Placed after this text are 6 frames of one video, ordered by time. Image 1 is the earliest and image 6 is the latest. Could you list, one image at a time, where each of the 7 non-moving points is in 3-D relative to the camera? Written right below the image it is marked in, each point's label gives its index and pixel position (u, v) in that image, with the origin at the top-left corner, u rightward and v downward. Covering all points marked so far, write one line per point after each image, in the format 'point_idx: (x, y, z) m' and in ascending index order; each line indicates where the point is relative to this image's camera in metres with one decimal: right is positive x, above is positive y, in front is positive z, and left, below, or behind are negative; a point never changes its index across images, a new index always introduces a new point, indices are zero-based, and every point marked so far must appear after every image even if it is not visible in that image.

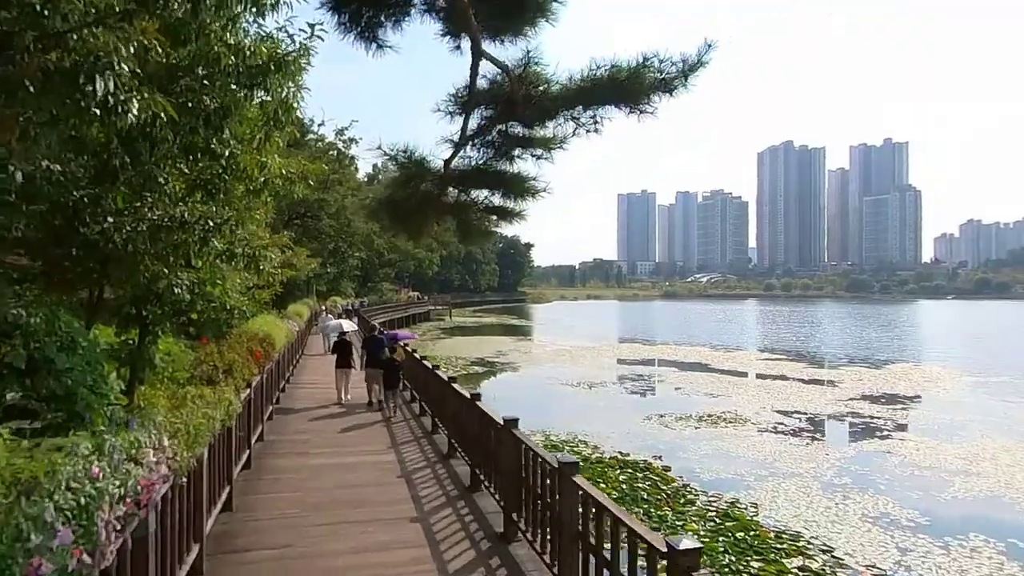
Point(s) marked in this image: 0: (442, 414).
0: (-1.0, -2.1, +9.5) m
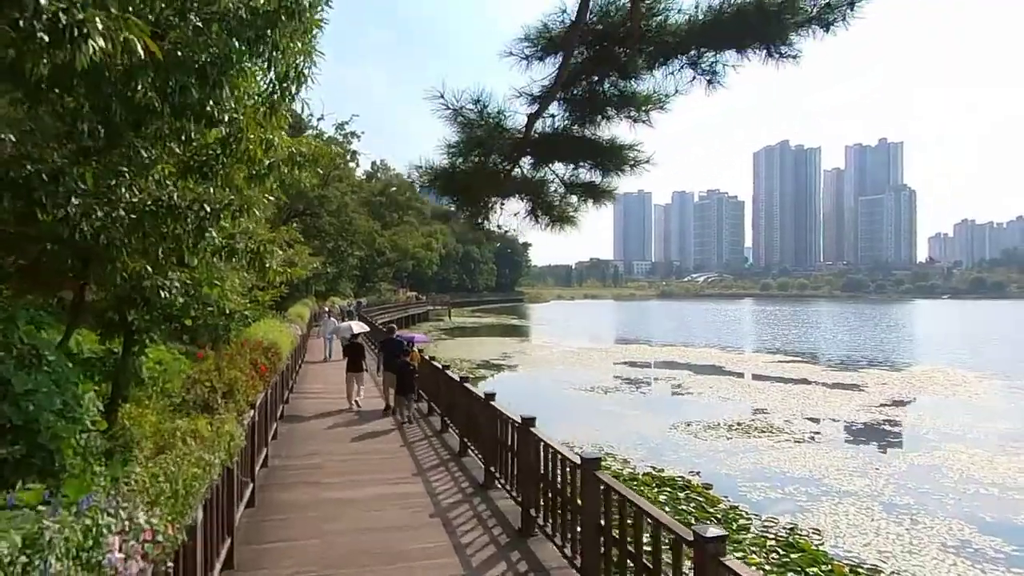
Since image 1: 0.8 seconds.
0: (-0.5, -2.1, +8.5) m
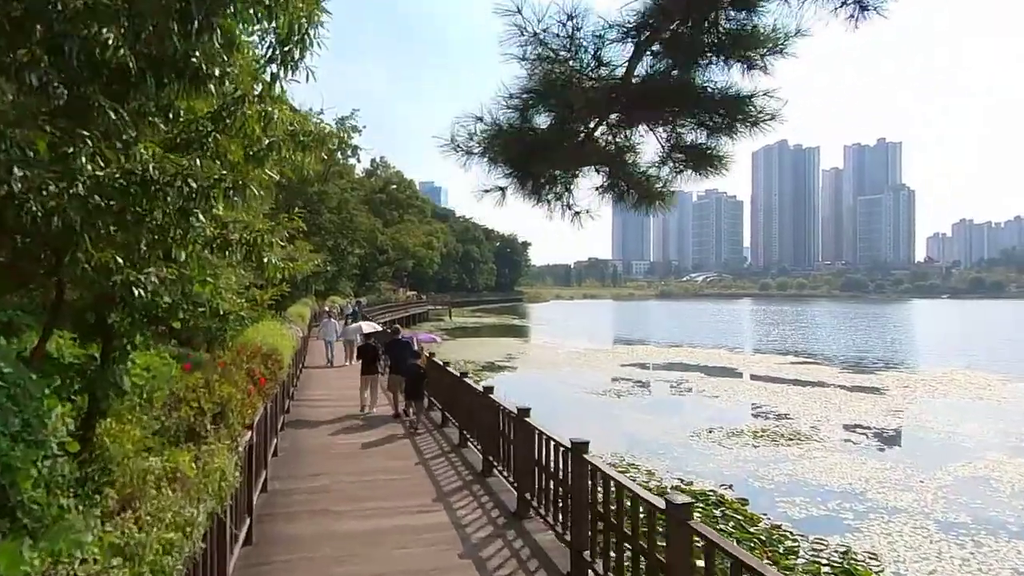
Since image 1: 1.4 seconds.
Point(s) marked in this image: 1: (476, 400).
0: (-0.2, -2.1, +7.7) m
1: (-0.6, -1.7, +8.8) m
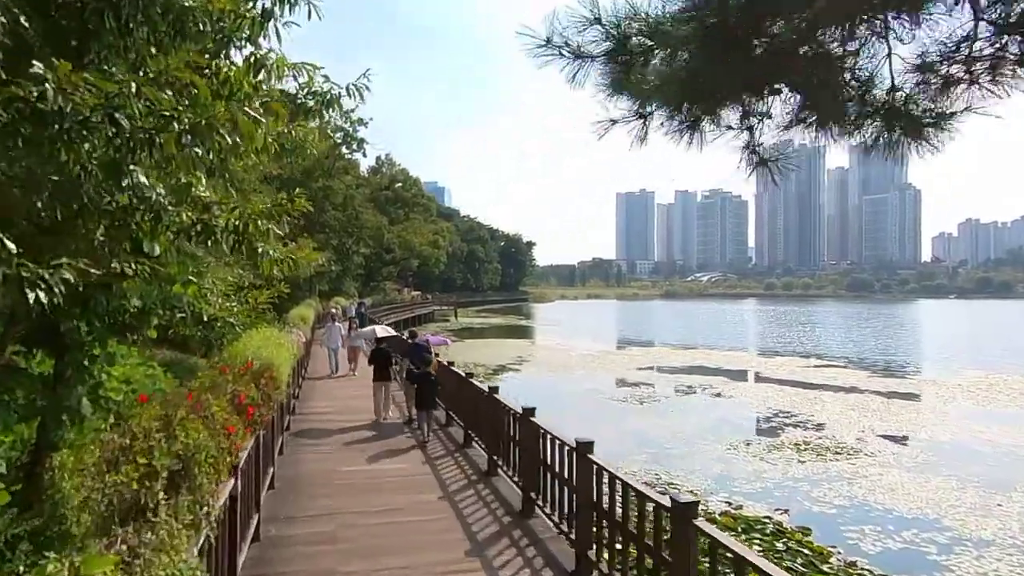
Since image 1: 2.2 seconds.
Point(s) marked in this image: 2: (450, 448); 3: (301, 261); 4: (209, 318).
0: (+0.2, -2.1, +6.6) m
1: (-0.2, -1.7, +7.7) m
2: (-1.0, -2.4, +8.9) m
3: (-5.1, +0.6, +14.5) m
4: (-2.6, -0.3, +5.2) m
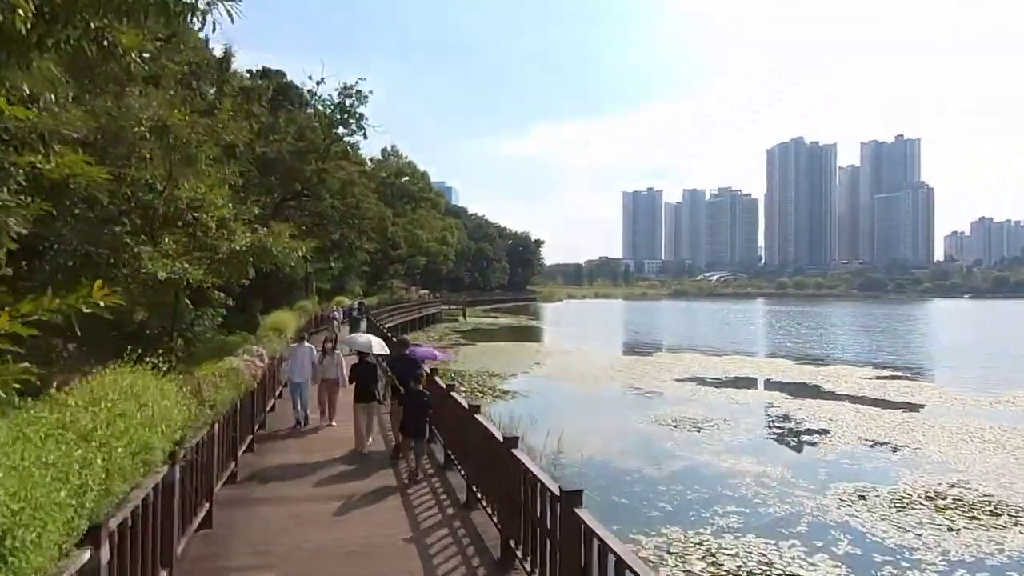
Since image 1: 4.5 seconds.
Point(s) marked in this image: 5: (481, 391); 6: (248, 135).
0: (+0.7, -2.1, +3.3) m
1: (+0.4, -1.7, +4.5) m
2: (-0.4, -2.4, +5.7) m
3: (-4.5, +0.6, +11.4) m
4: (-2.1, -0.3, +2.0) m
5: (-1.0, -3.4, +19.9) m
6: (-7.0, +4.0, +15.6) m
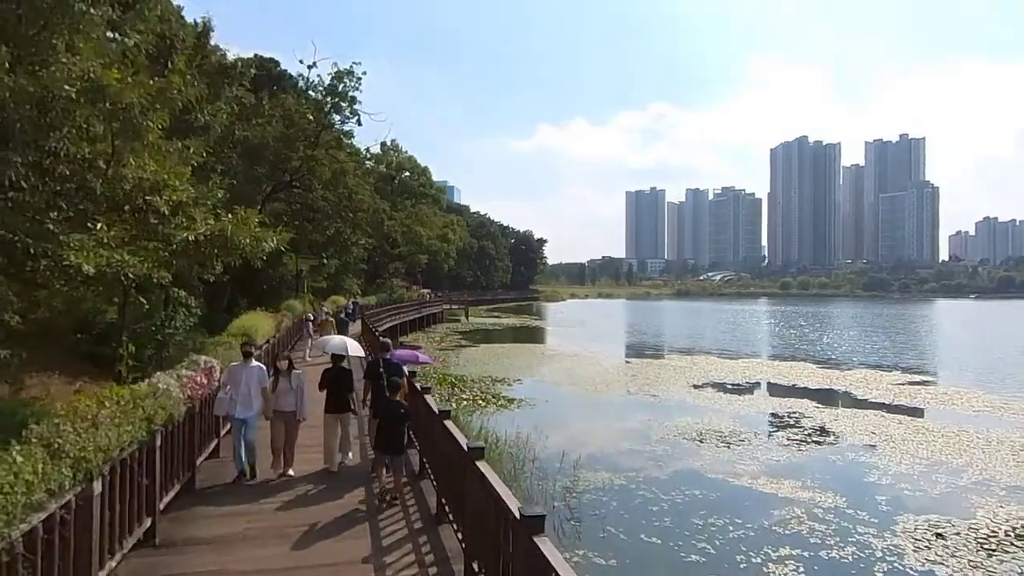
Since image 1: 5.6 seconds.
0: (+0.8, -2.1, +1.7) m
1: (+0.5, -1.6, +2.9) m
2: (-0.3, -2.3, +4.1) m
3: (-4.4, +0.7, +9.8) m
4: (-2.0, -0.2, +0.4) m
5: (-0.9, -3.4, +18.3) m
6: (-6.8, +4.1, +14.1) m
